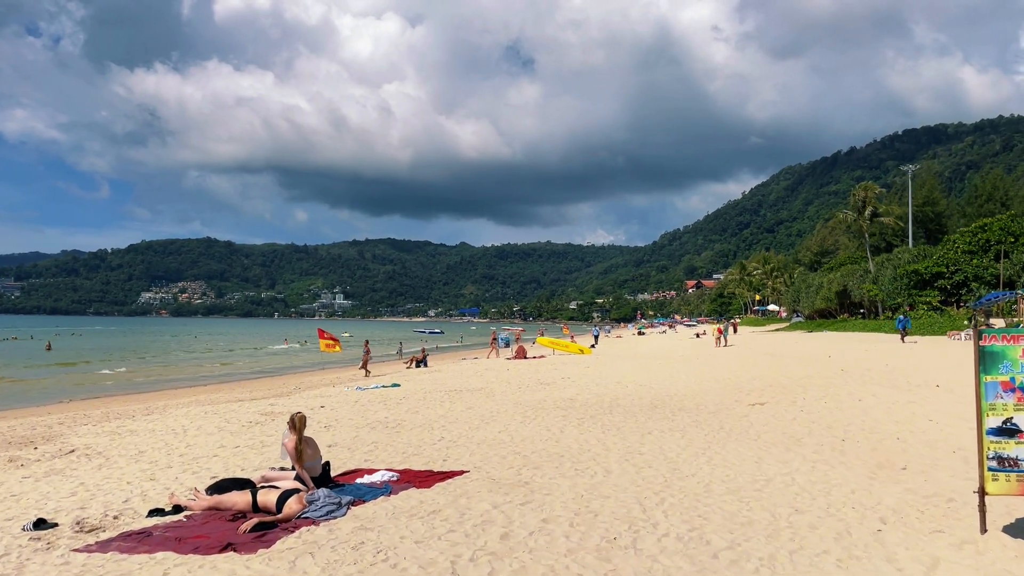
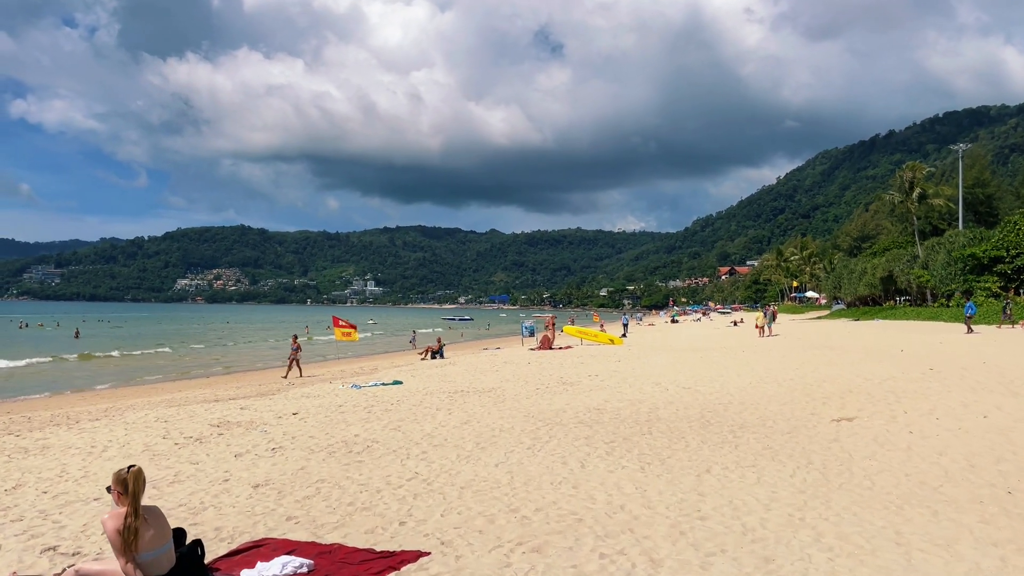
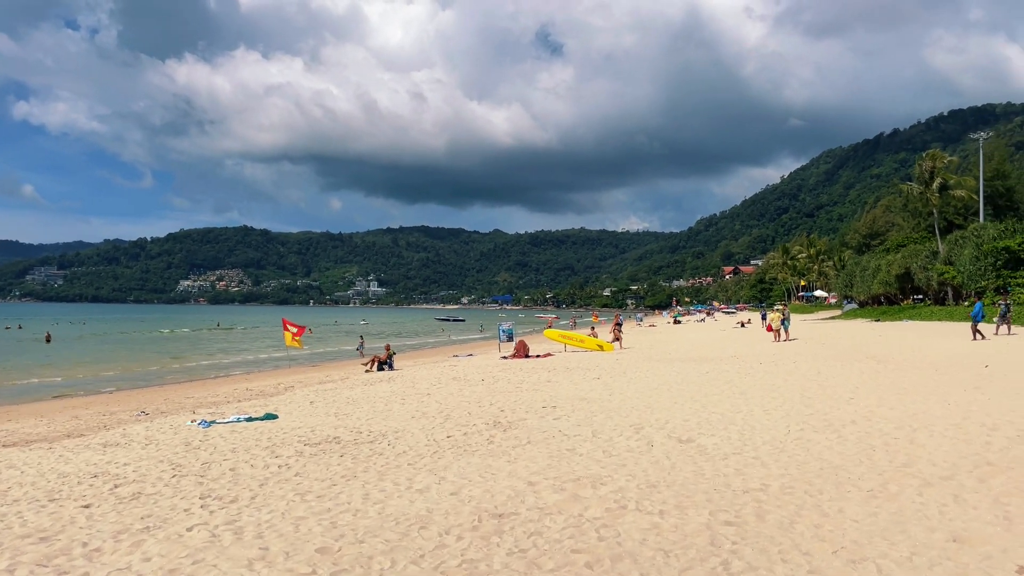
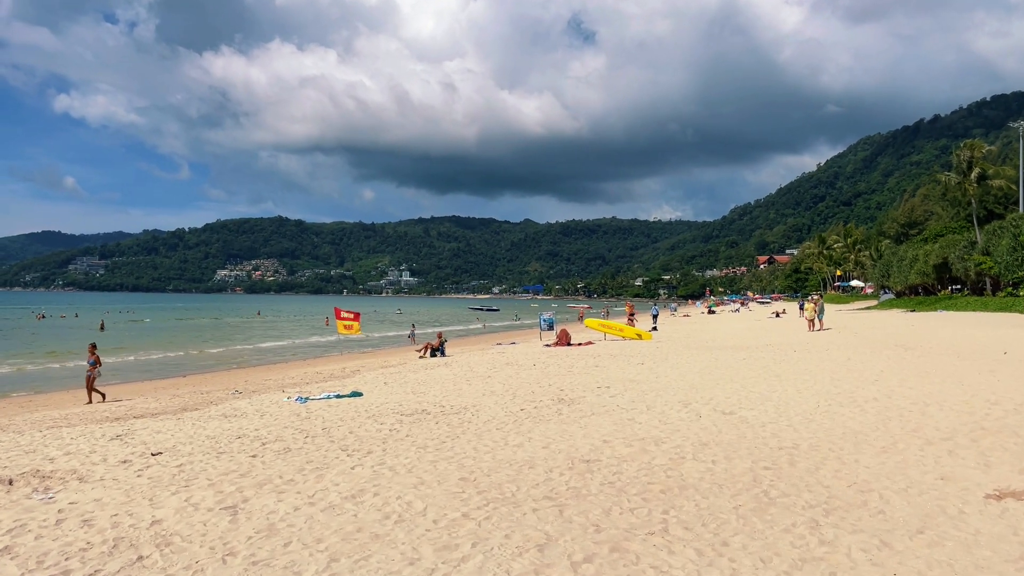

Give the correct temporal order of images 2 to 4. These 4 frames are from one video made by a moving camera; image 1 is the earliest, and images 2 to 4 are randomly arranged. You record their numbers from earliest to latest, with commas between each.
2, 4, 3
